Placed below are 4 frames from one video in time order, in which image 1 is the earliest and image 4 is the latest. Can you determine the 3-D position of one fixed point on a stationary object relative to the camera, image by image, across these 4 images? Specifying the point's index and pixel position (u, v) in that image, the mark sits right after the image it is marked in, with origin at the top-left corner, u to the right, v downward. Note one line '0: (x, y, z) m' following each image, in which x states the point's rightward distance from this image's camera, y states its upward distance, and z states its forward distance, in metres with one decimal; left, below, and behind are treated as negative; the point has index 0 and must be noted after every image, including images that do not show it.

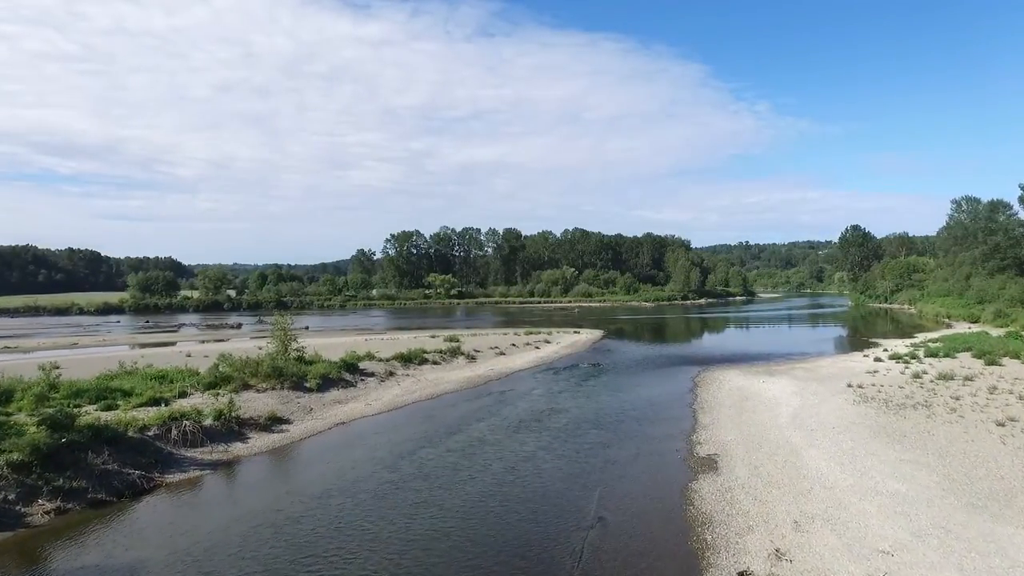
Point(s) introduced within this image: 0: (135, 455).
0: (-10.4, -4.6, +15.7) m
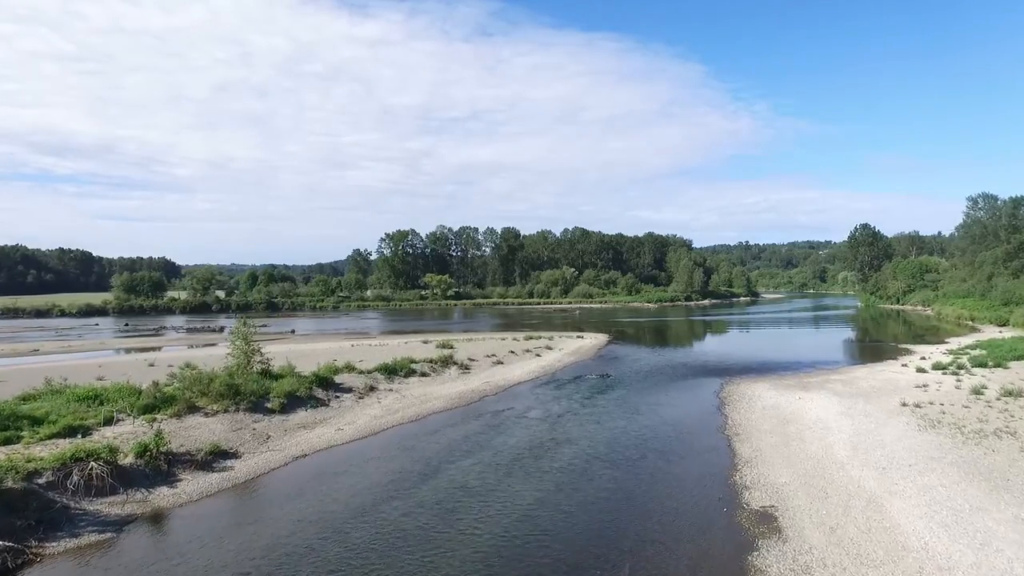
0: (-10.5, -4.7, +11.8) m
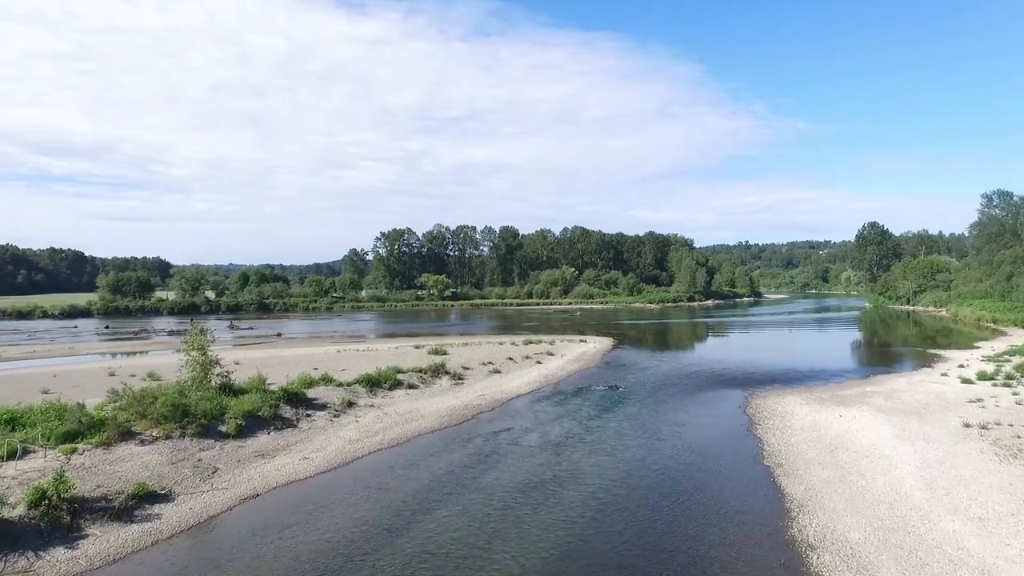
0: (-10.5, -4.8, +8.5) m
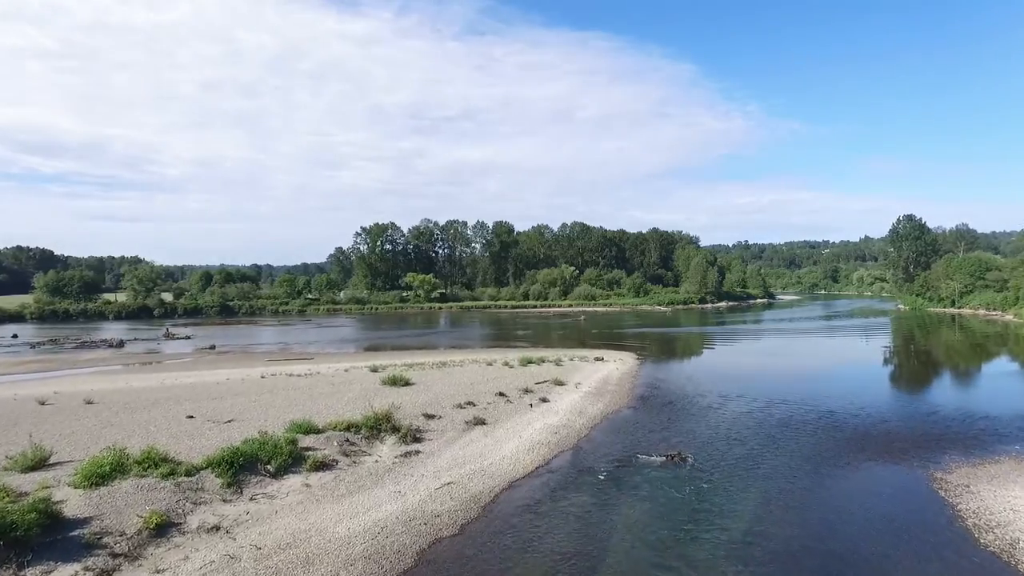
0: (-10.6, -4.7, -3.8) m
